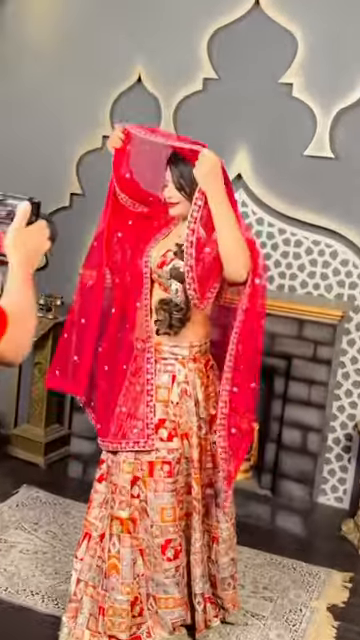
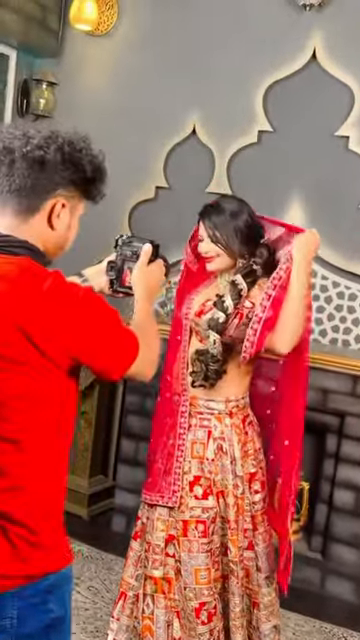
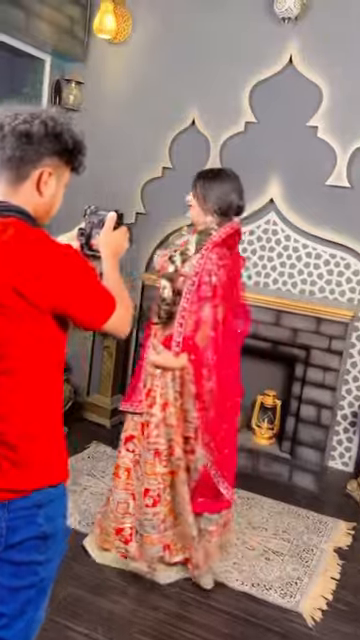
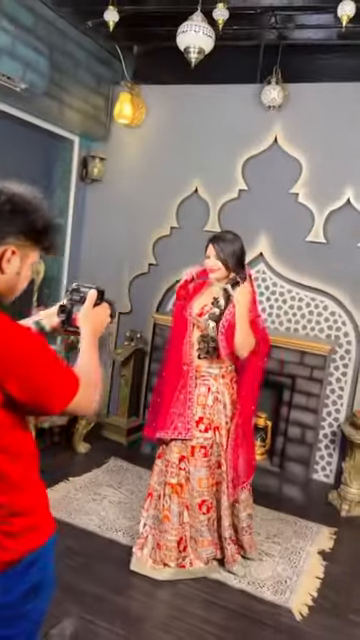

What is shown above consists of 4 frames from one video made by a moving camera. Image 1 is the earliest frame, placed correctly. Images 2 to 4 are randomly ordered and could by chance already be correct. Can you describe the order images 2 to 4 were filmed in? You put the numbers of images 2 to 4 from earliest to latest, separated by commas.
2, 4, 3
